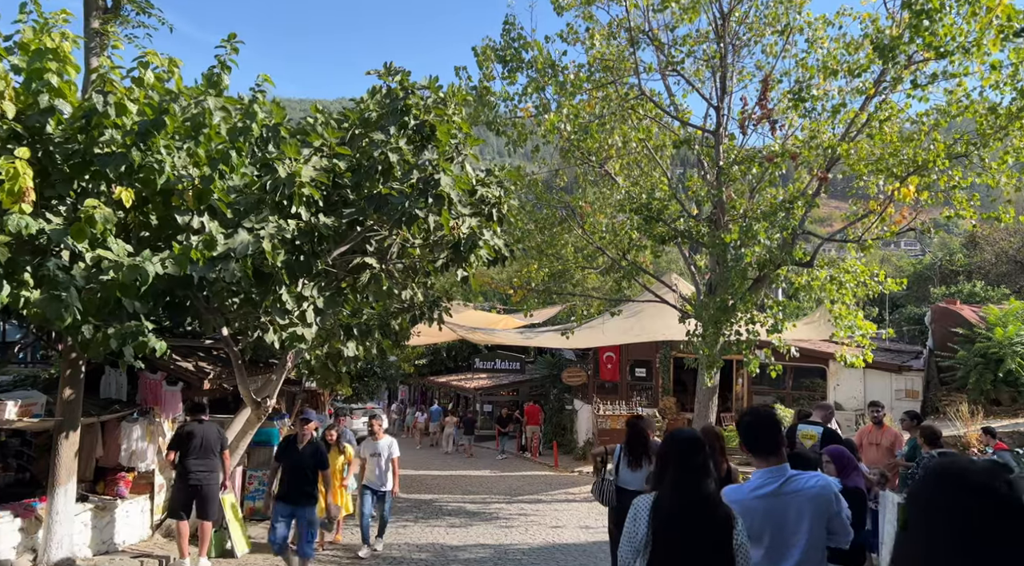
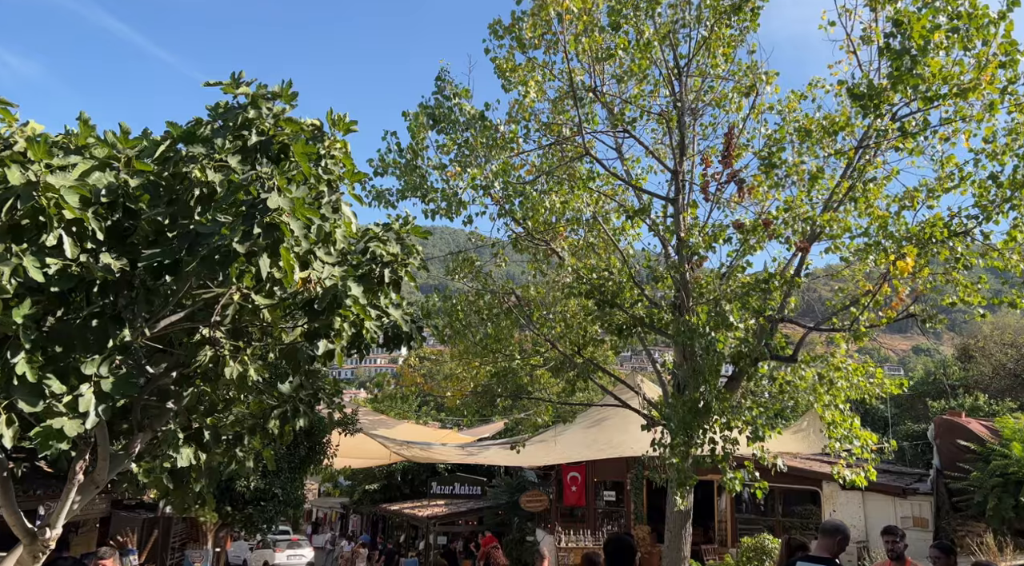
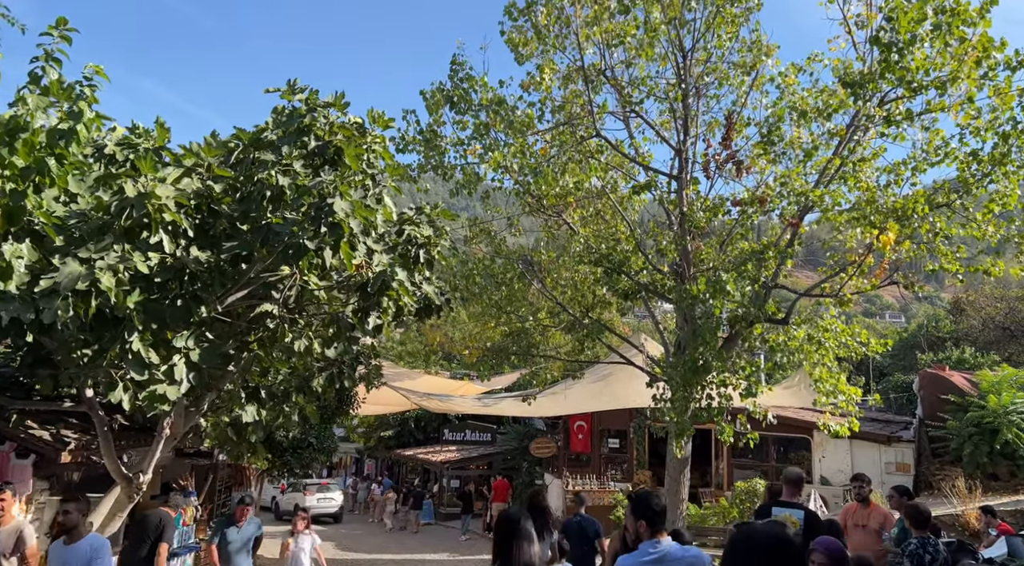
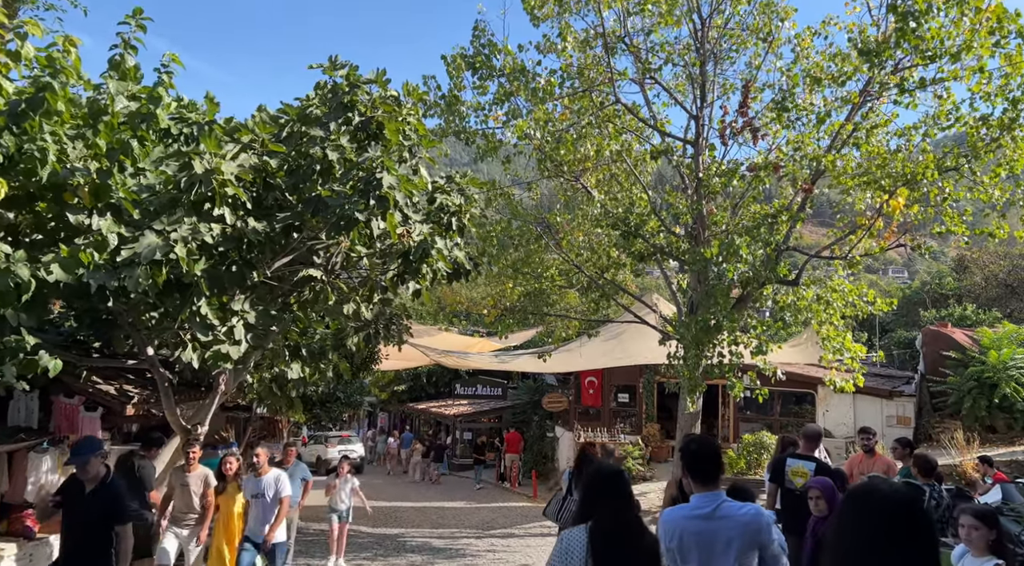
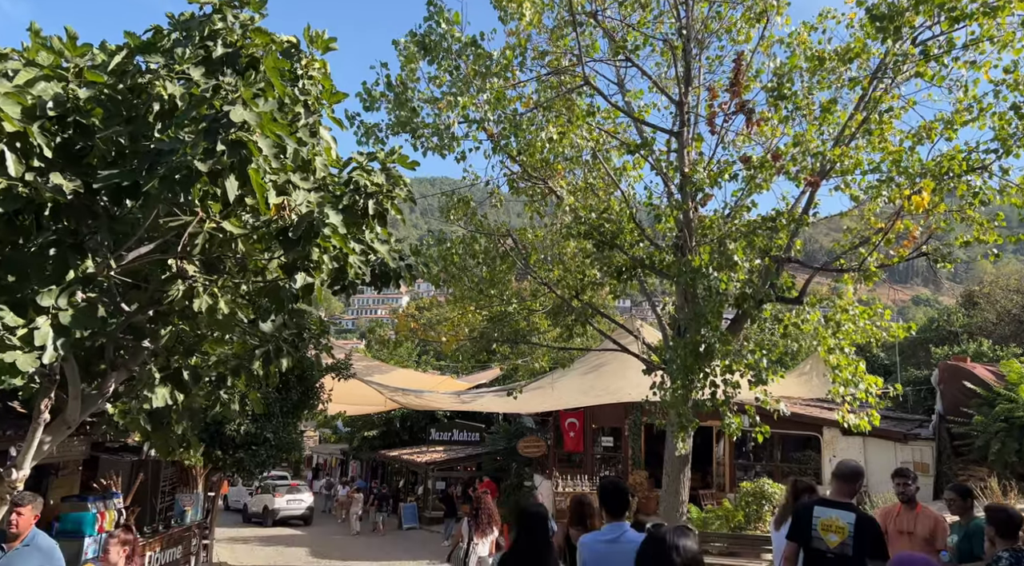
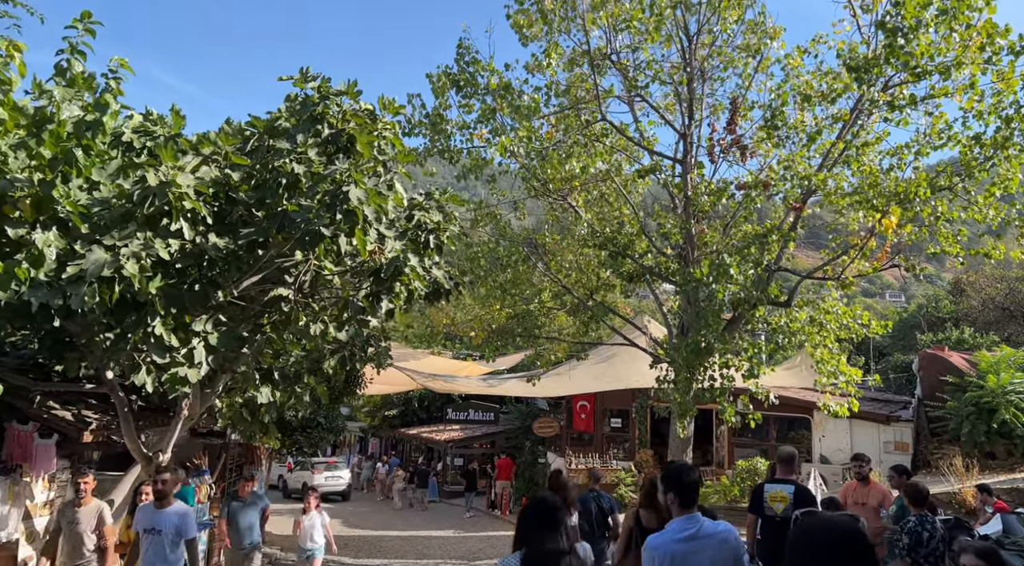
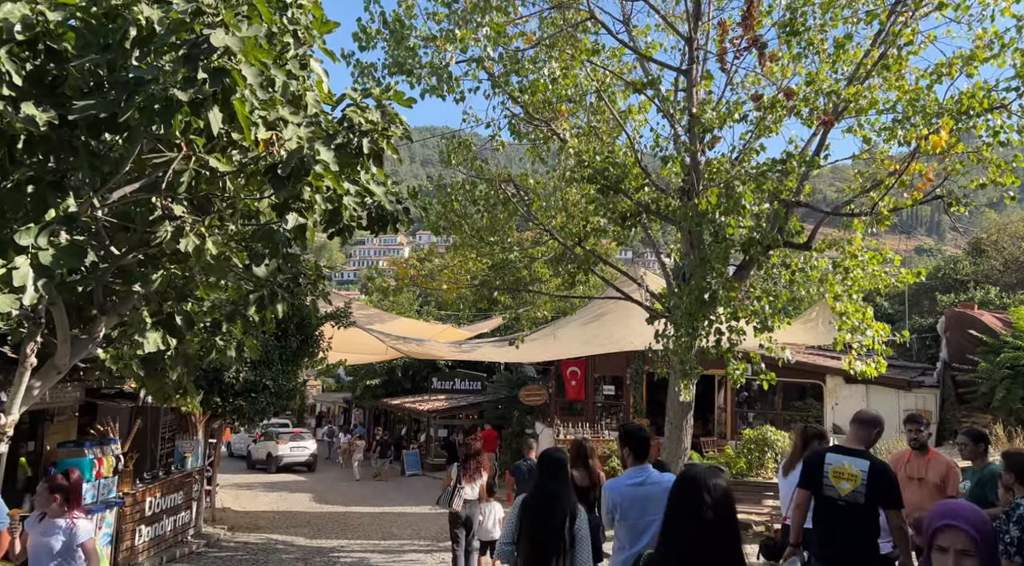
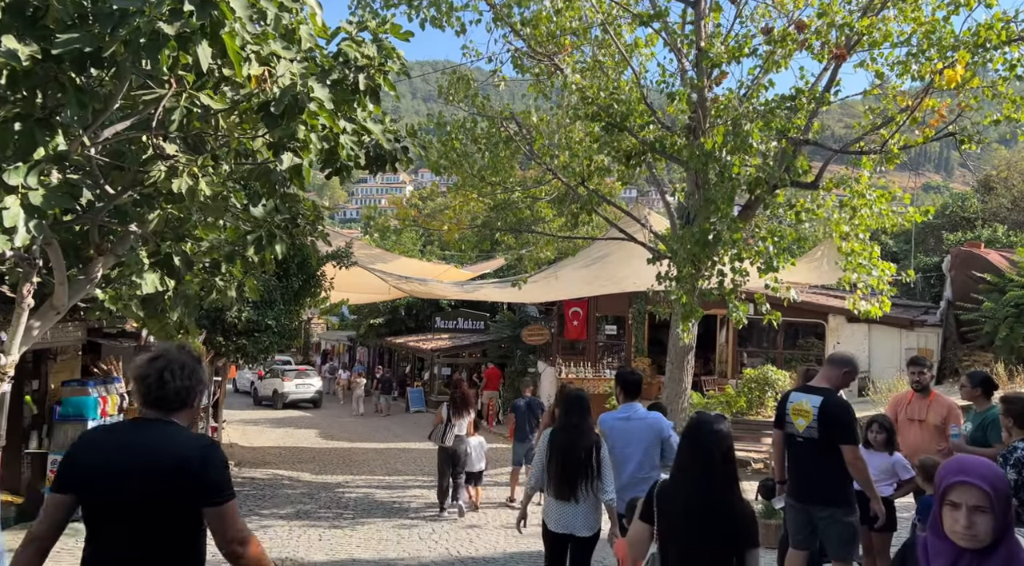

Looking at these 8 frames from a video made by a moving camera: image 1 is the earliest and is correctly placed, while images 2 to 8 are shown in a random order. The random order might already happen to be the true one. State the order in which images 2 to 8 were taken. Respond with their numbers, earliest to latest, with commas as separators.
4, 6, 3, 2, 5, 7, 8
